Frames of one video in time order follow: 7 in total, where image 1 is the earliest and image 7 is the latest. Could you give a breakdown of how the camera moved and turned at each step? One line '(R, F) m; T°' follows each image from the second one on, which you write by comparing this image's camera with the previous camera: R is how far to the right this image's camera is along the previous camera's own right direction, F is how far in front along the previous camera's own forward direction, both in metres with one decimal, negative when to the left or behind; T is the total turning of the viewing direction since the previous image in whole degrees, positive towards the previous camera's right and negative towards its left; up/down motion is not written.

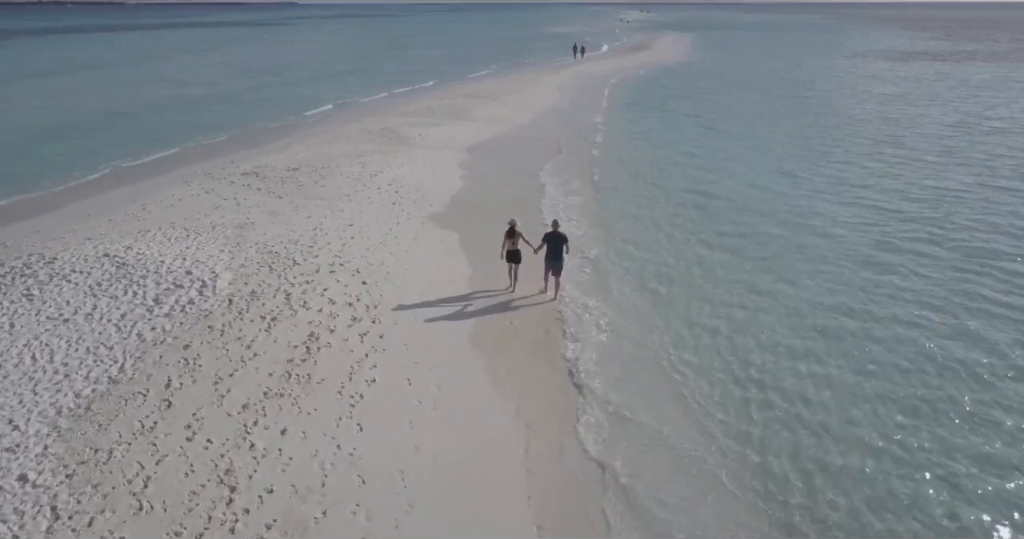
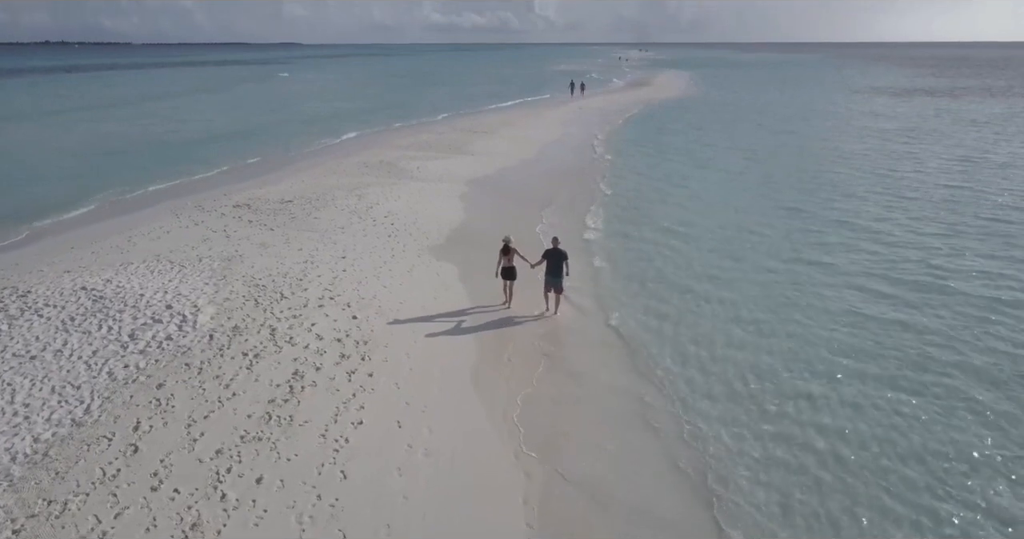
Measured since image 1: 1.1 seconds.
(0.0, +0.6) m; 0°
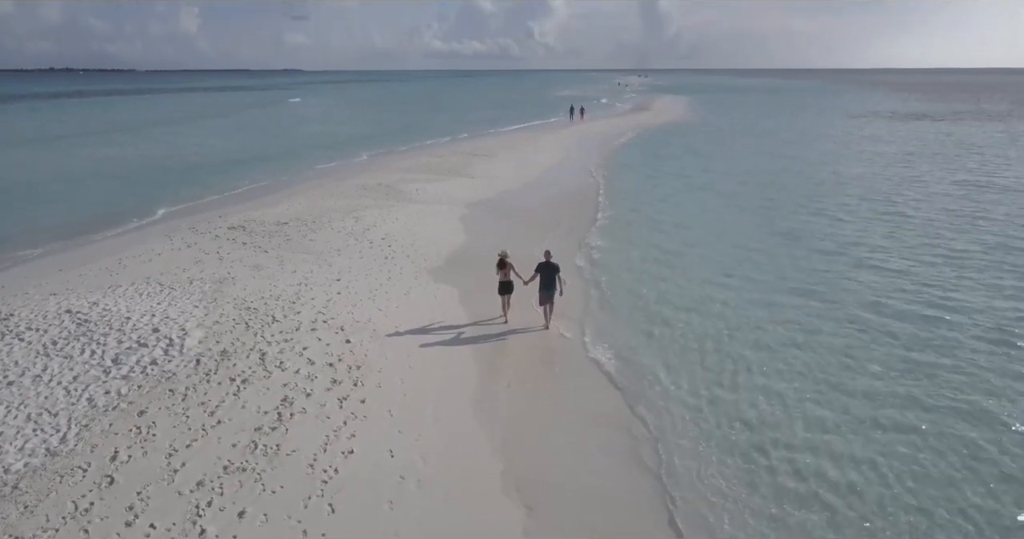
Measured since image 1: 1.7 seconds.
(0.0, +0.3) m; 0°
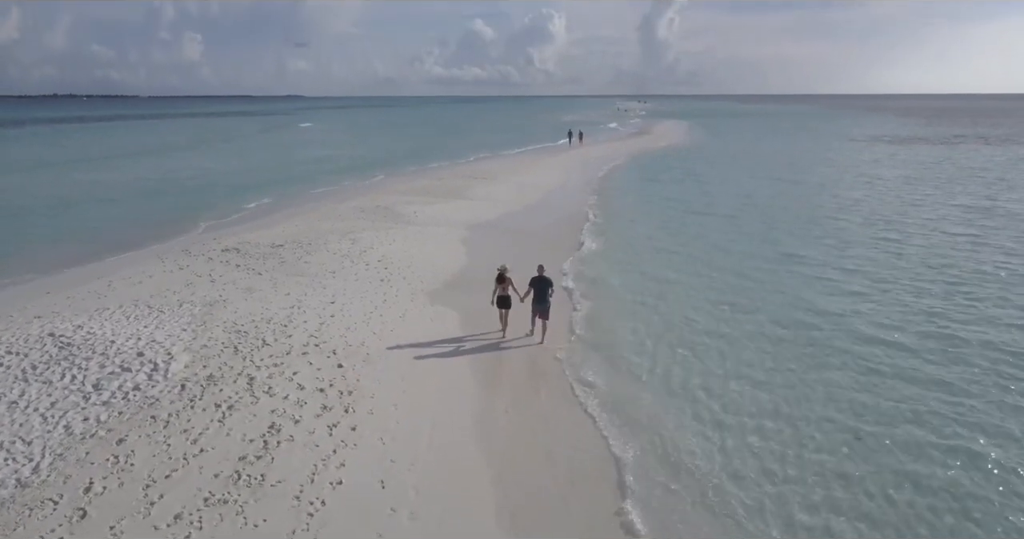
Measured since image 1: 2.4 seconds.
(0.0, +0.3) m; 0°
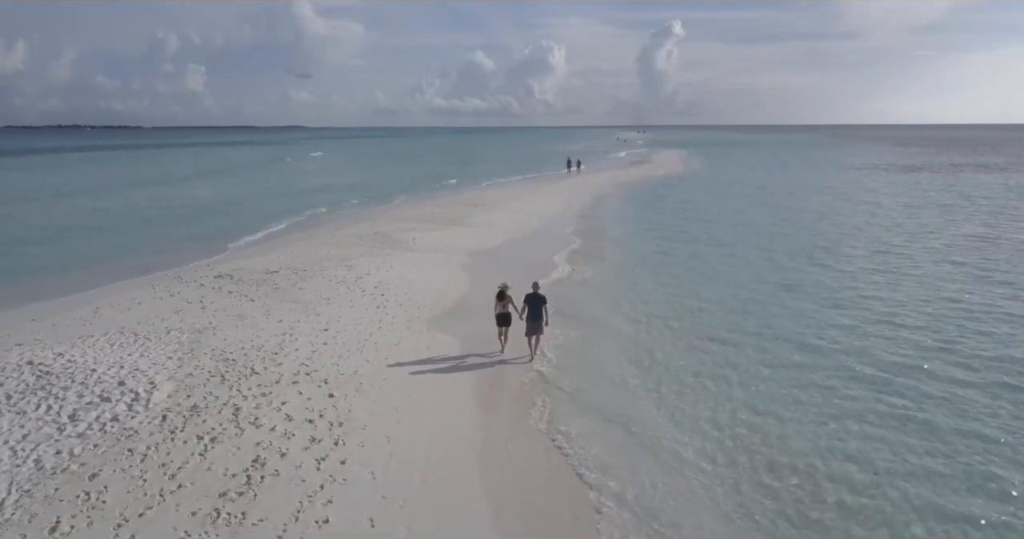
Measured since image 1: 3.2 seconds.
(0.0, +0.4) m; 0°
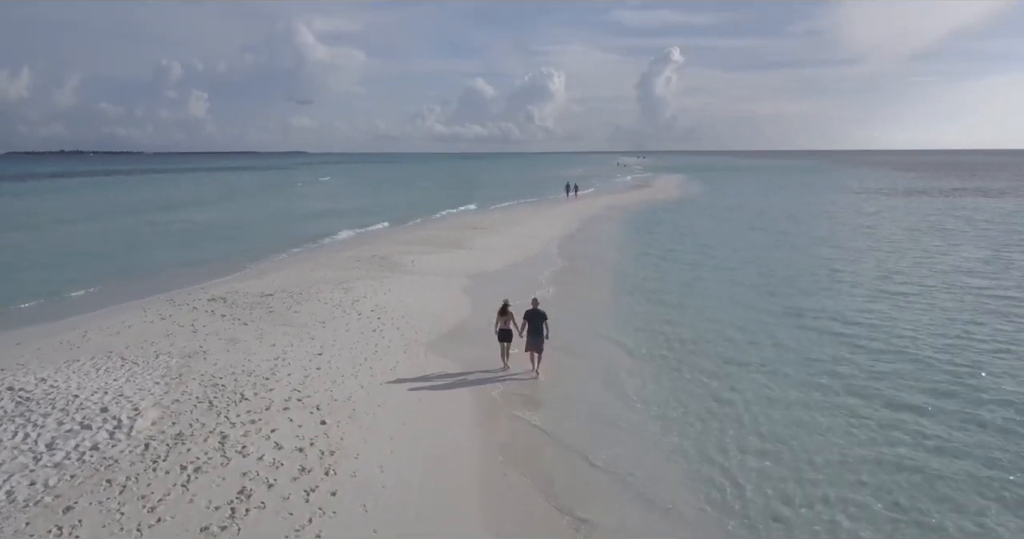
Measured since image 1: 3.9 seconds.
(0.0, +0.3) m; 0°
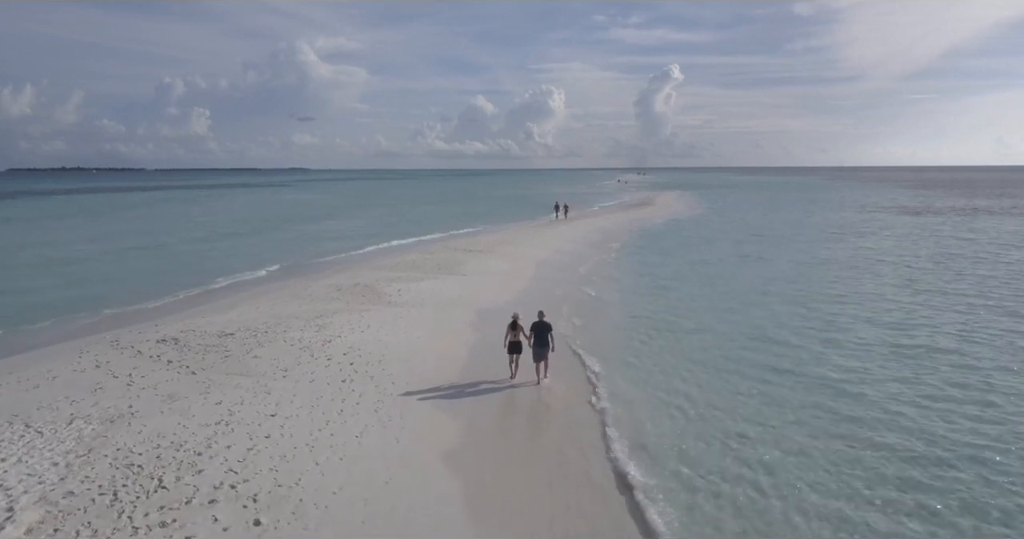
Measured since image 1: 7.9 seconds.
(+0.1, +2.1) m; 0°
